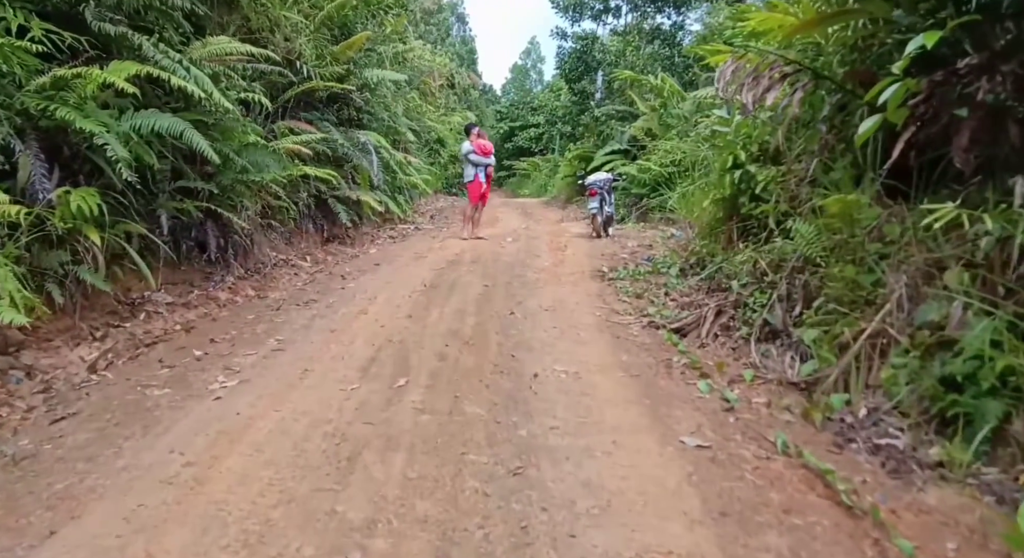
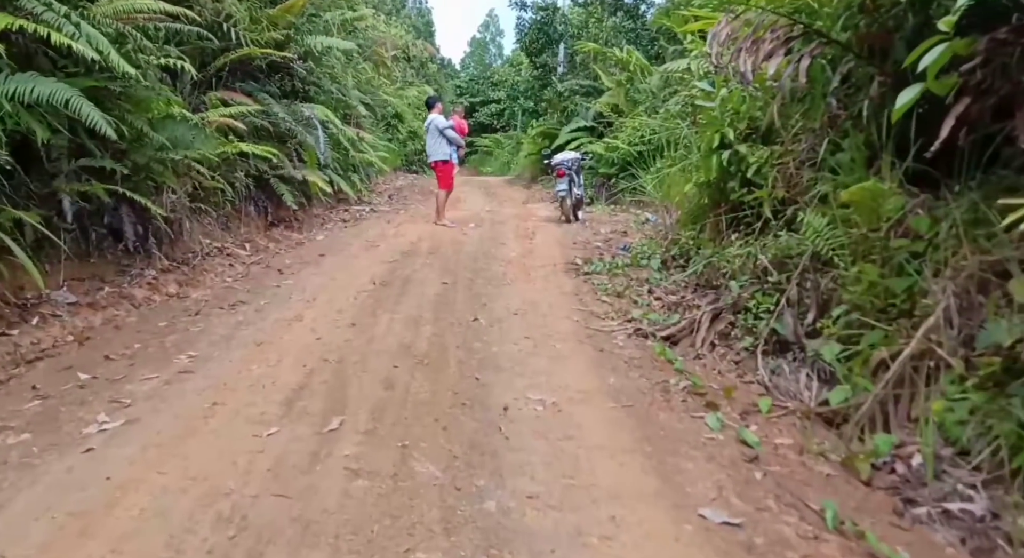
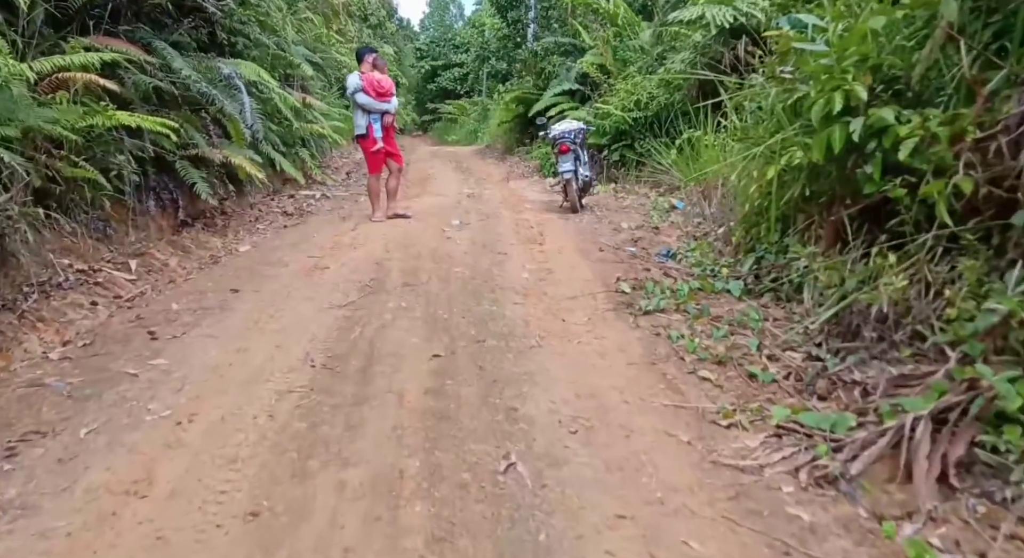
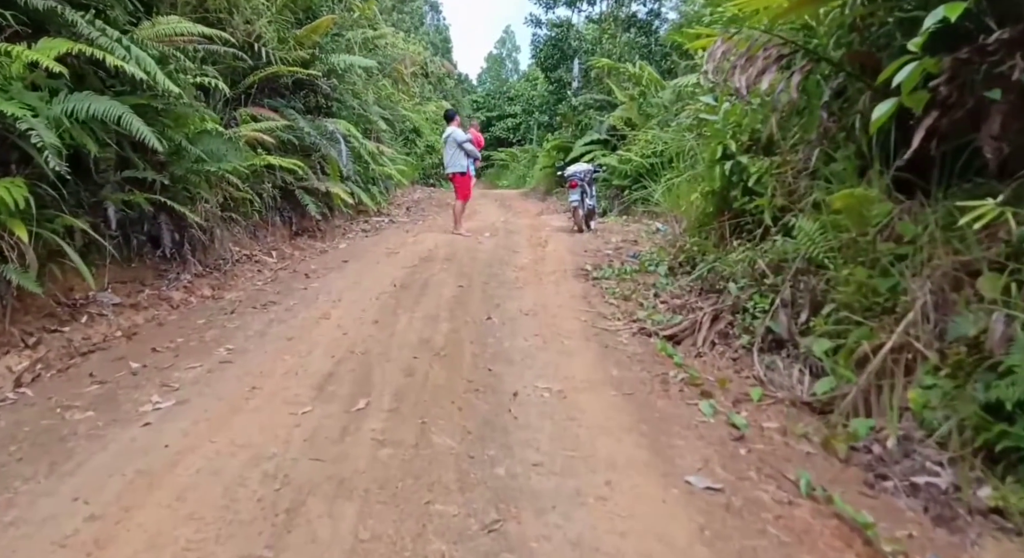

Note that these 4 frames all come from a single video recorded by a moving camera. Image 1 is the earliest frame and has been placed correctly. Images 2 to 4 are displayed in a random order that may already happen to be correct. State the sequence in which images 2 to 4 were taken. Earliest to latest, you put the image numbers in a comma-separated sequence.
4, 2, 3
